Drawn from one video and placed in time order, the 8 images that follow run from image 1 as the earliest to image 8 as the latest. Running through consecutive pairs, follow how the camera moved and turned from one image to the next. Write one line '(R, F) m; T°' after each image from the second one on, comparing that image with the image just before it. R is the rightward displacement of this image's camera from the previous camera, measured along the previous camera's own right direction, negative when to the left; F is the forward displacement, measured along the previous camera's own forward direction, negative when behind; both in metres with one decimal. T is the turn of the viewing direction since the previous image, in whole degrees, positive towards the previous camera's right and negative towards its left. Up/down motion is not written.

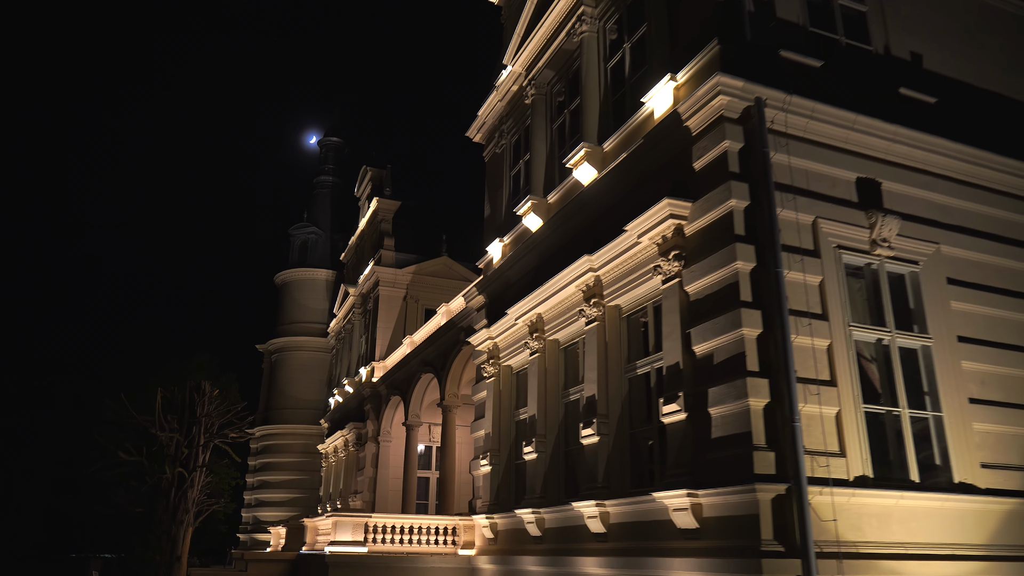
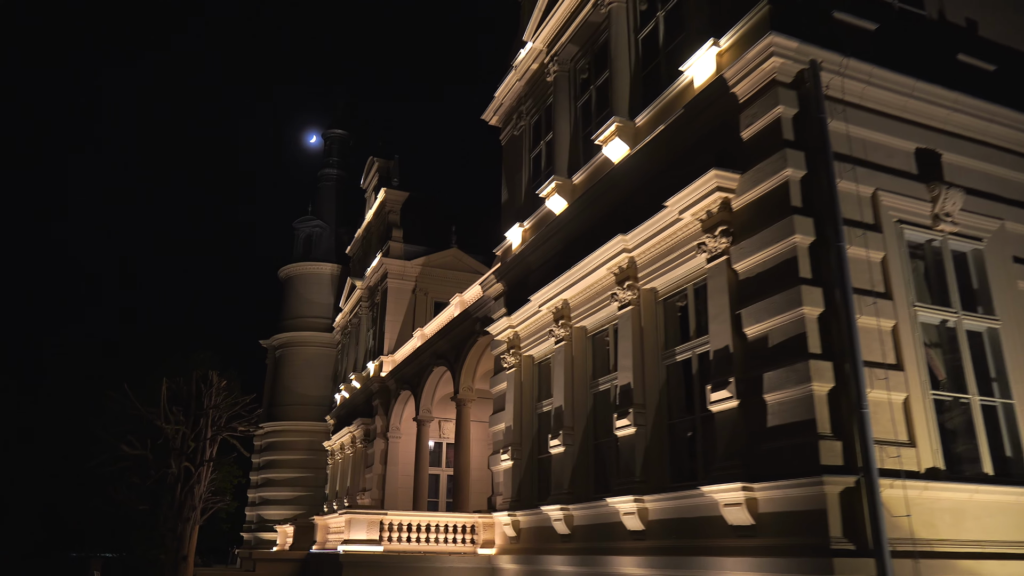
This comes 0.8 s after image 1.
(-0.4, +0.8) m; 0°
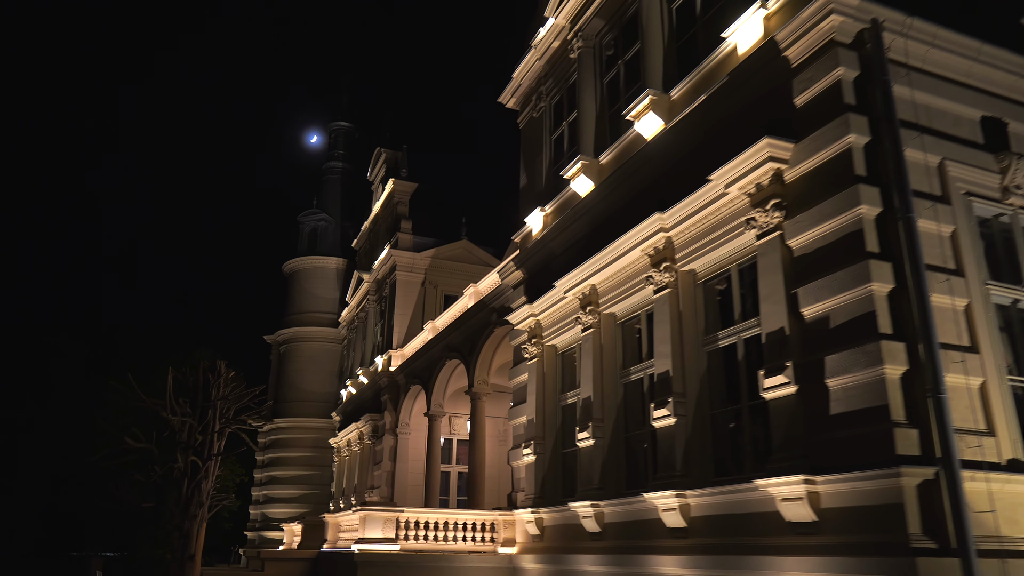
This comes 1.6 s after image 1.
(-0.4, +0.7) m; 0°
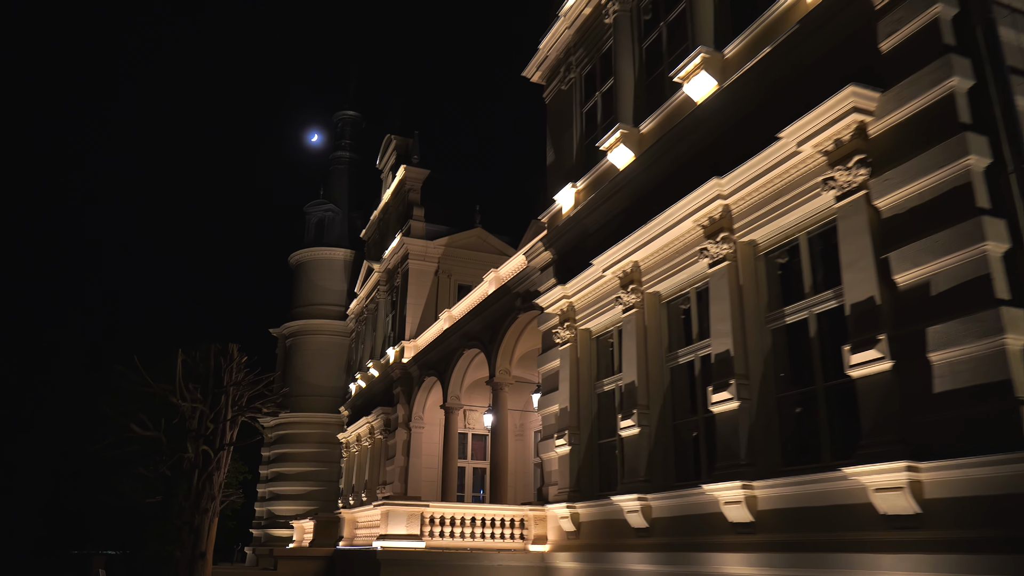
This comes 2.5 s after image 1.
(-0.5, +1.0) m; 0°
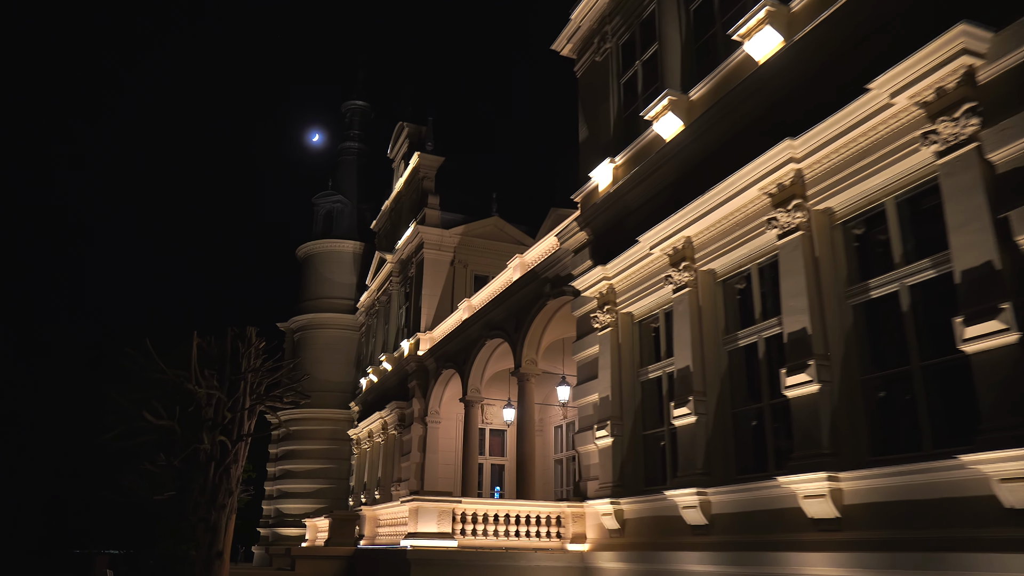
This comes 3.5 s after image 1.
(-0.5, +0.9) m; 0°
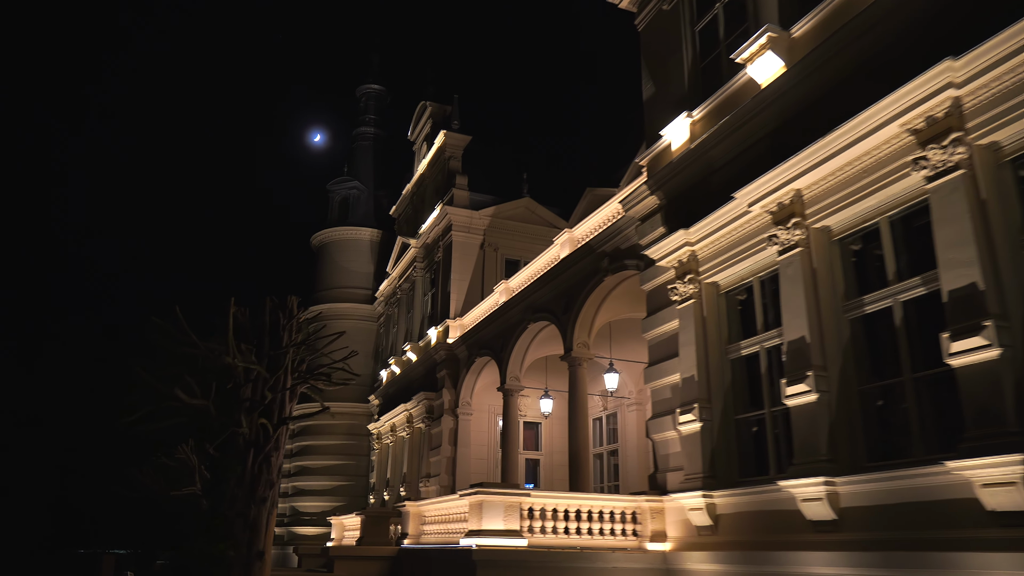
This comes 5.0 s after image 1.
(-0.9, +1.5) m; 0°
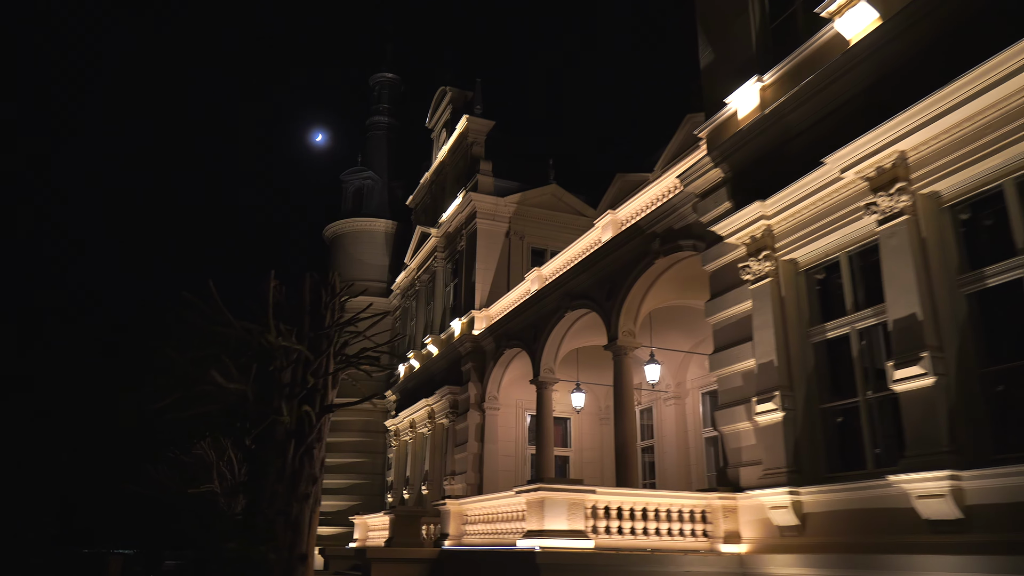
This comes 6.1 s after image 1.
(-0.7, +1.0) m; 0°
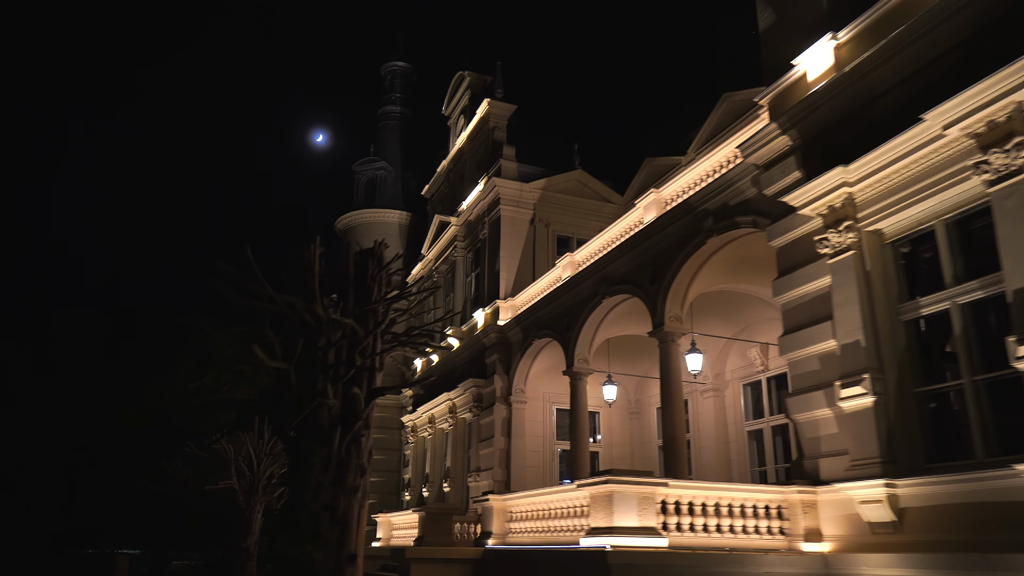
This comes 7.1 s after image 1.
(-0.6, +0.9) m; 0°
